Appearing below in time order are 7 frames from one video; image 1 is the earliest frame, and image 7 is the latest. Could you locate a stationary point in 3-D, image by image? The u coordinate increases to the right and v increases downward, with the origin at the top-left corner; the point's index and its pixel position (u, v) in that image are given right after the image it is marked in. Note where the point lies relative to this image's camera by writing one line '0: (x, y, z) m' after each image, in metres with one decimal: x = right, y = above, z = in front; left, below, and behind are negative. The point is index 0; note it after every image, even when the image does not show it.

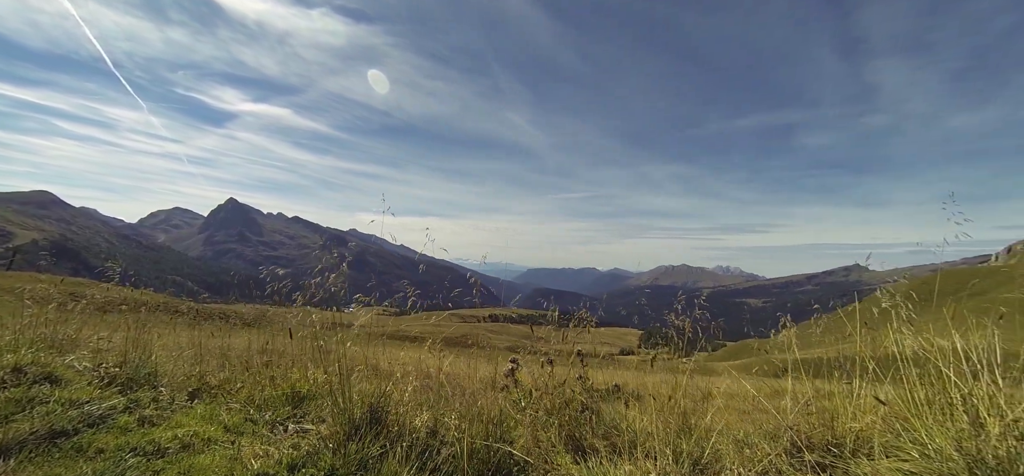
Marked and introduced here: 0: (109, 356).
0: (-7.2, -2.1, +7.7) m
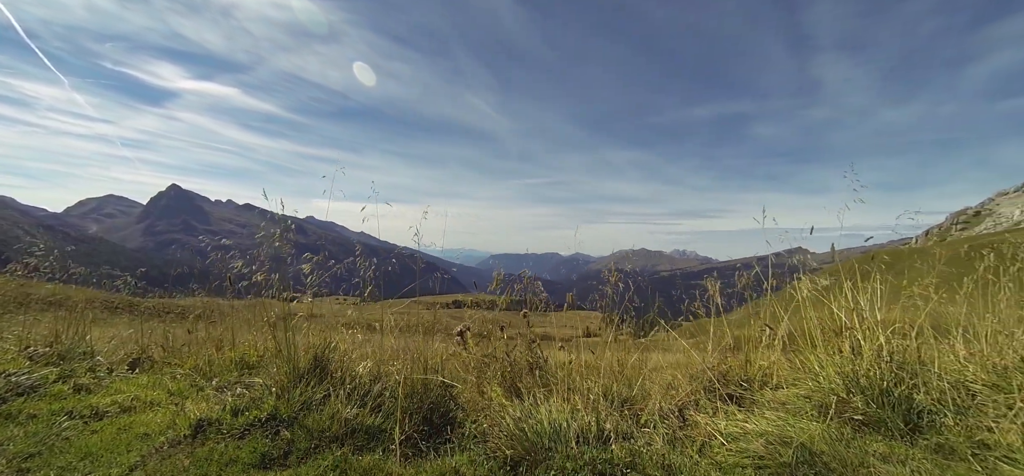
0: (-8.0, -1.6, +7.3) m
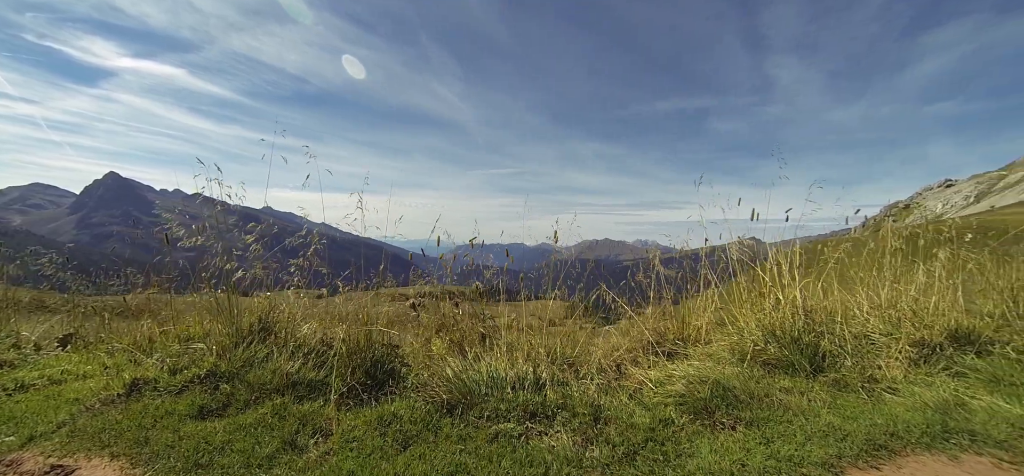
0: (-8.8, -1.2, +6.8) m
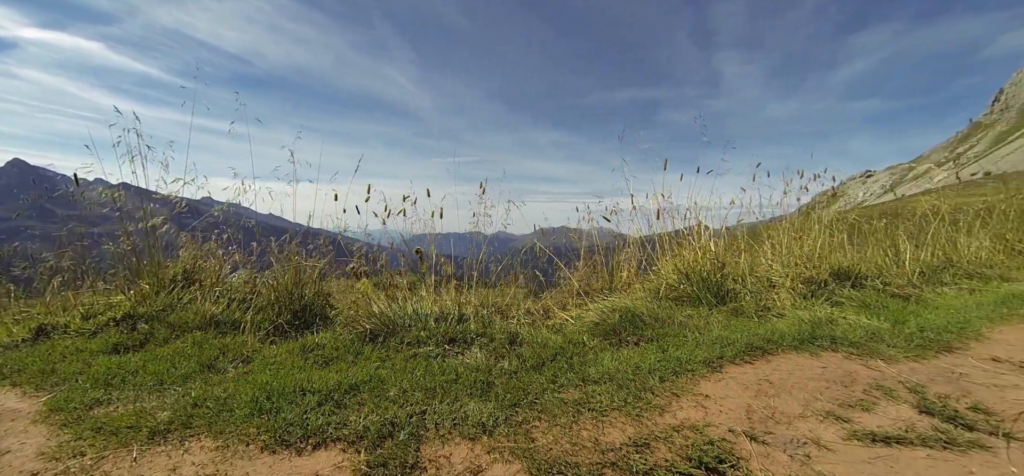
0: (-9.7, -0.7, +6.1) m
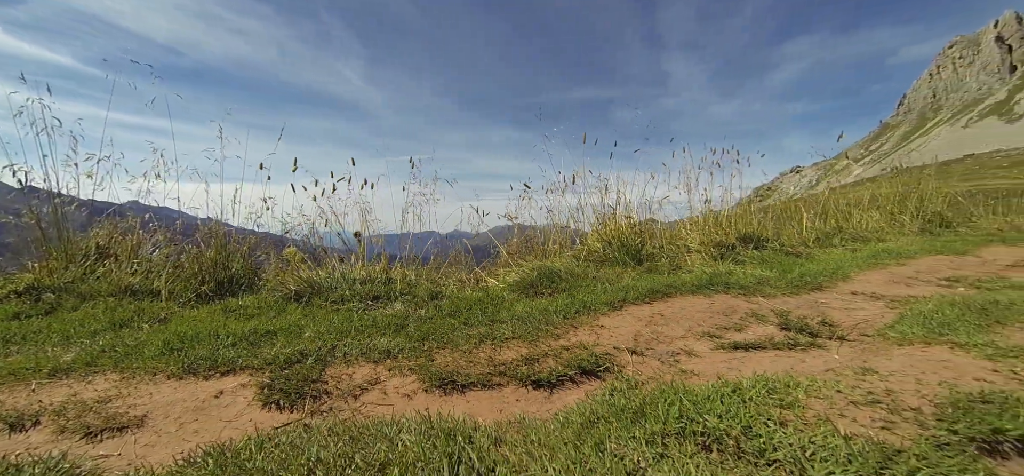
0: (-10.6, -0.7, +5.3) m
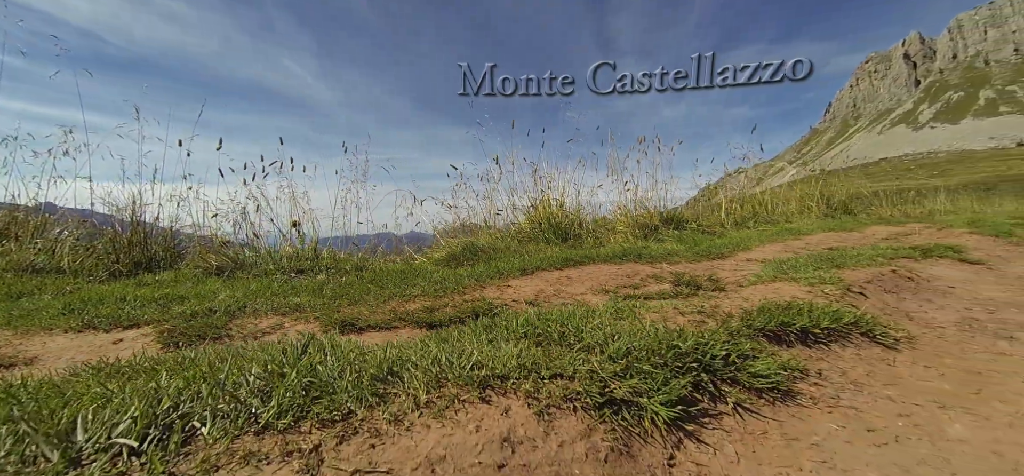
0: (-11.3, -0.7, +4.5) m
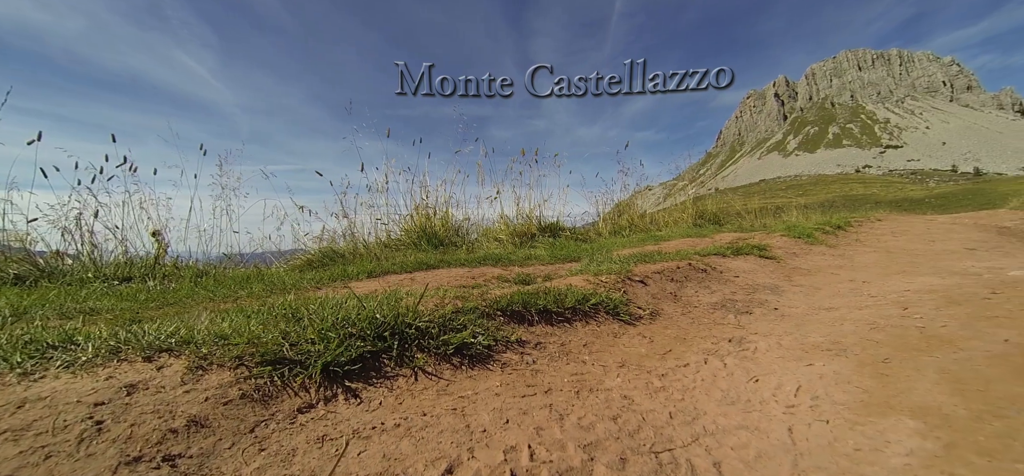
0: (-12.5, -0.8, +2.7) m
